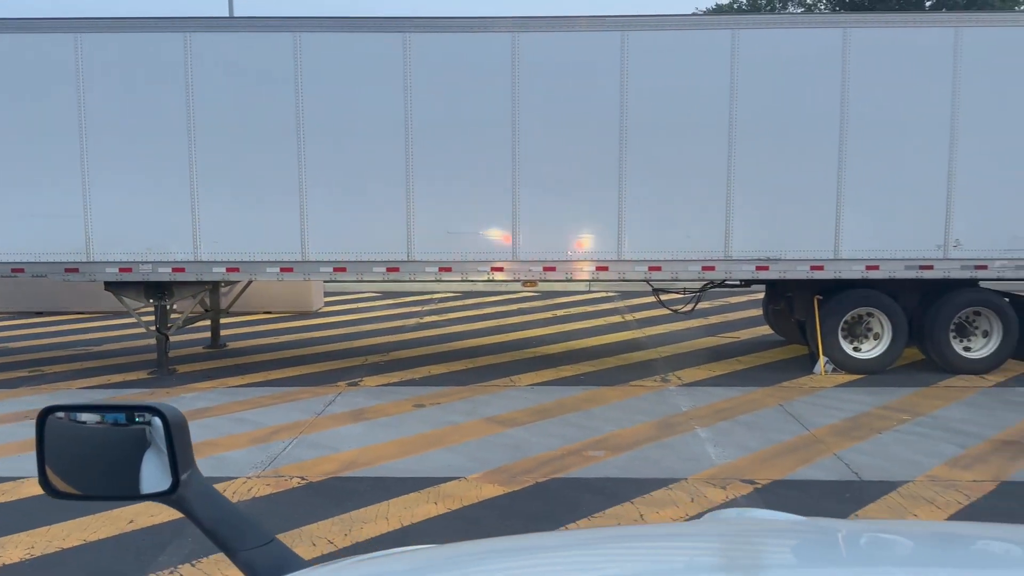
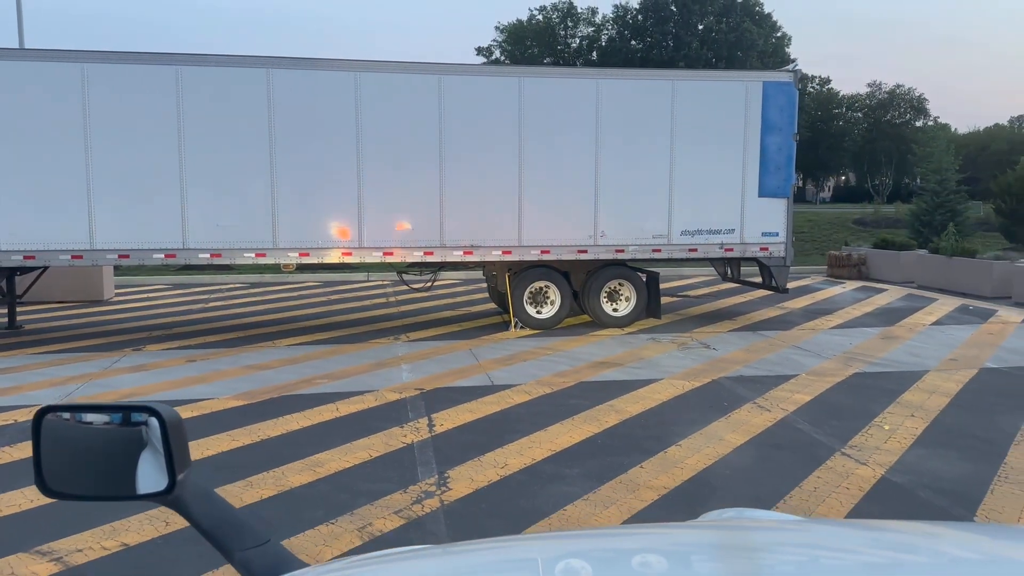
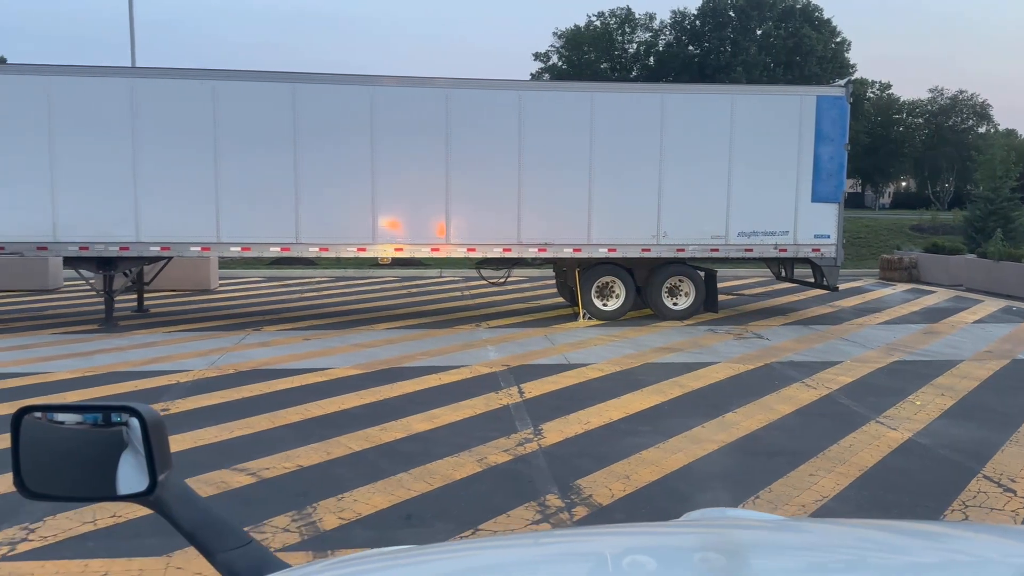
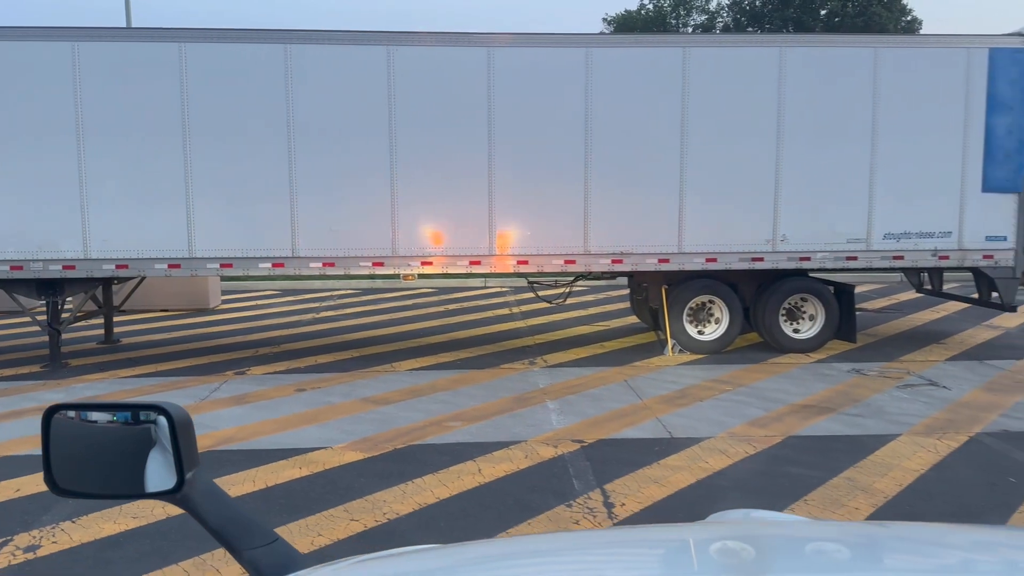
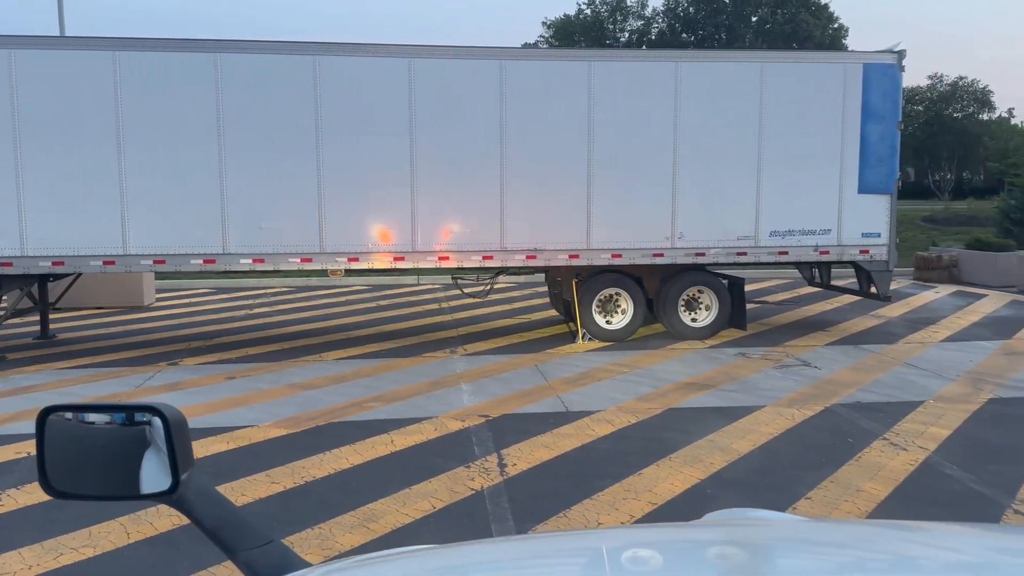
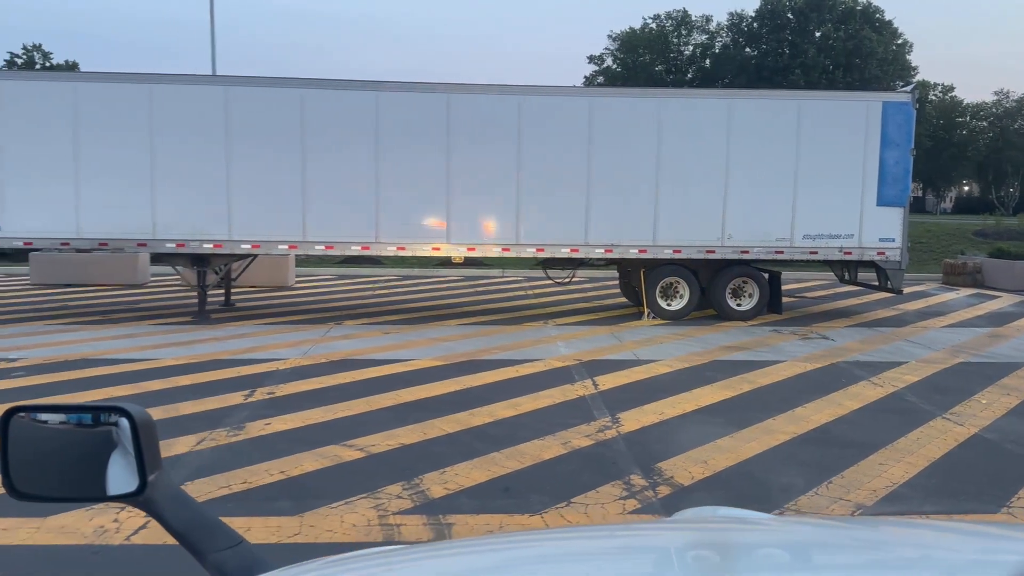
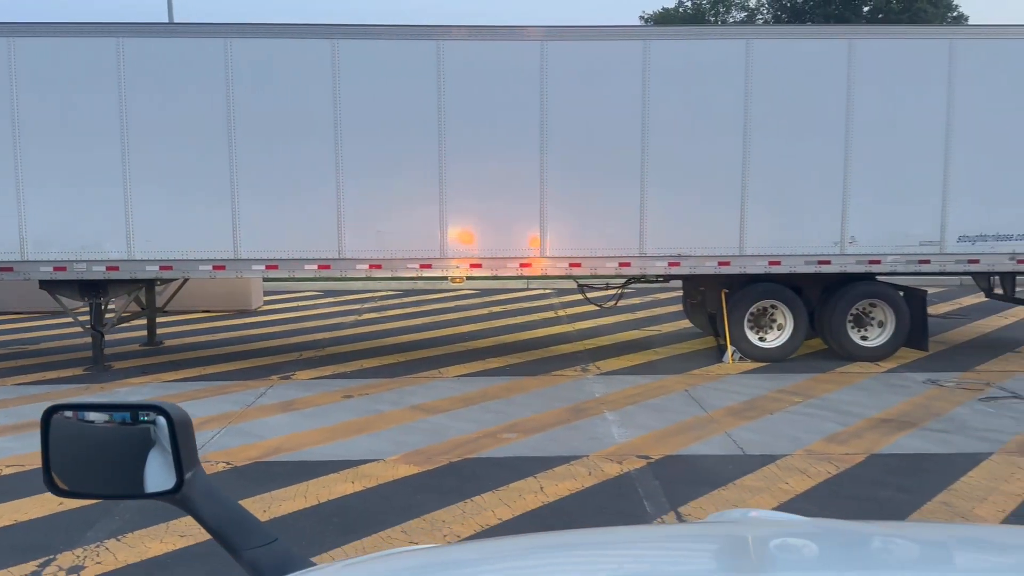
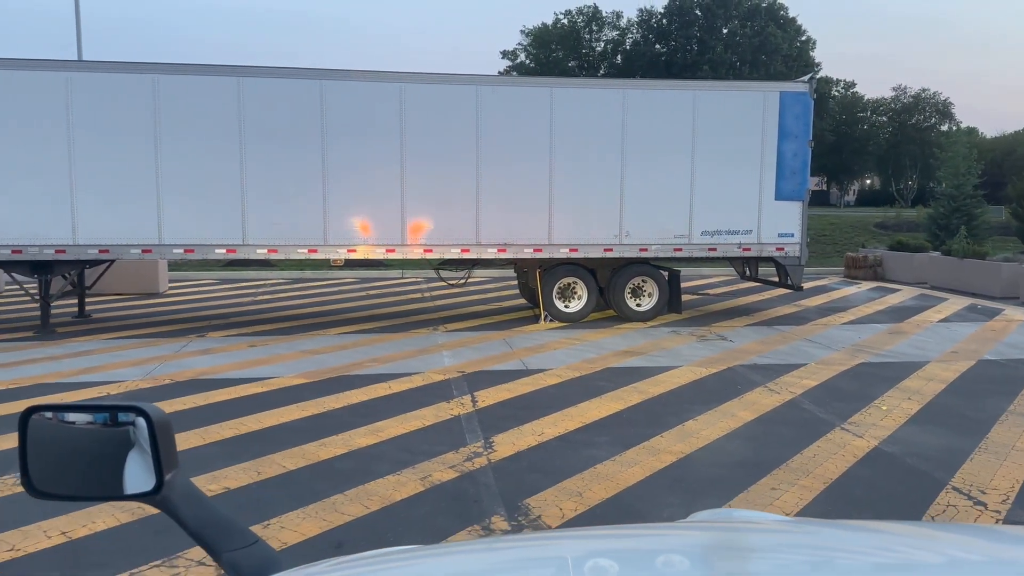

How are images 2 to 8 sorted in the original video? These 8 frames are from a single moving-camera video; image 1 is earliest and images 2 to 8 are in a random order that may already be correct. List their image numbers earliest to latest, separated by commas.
7, 4, 5, 2, 8, 3, 6
